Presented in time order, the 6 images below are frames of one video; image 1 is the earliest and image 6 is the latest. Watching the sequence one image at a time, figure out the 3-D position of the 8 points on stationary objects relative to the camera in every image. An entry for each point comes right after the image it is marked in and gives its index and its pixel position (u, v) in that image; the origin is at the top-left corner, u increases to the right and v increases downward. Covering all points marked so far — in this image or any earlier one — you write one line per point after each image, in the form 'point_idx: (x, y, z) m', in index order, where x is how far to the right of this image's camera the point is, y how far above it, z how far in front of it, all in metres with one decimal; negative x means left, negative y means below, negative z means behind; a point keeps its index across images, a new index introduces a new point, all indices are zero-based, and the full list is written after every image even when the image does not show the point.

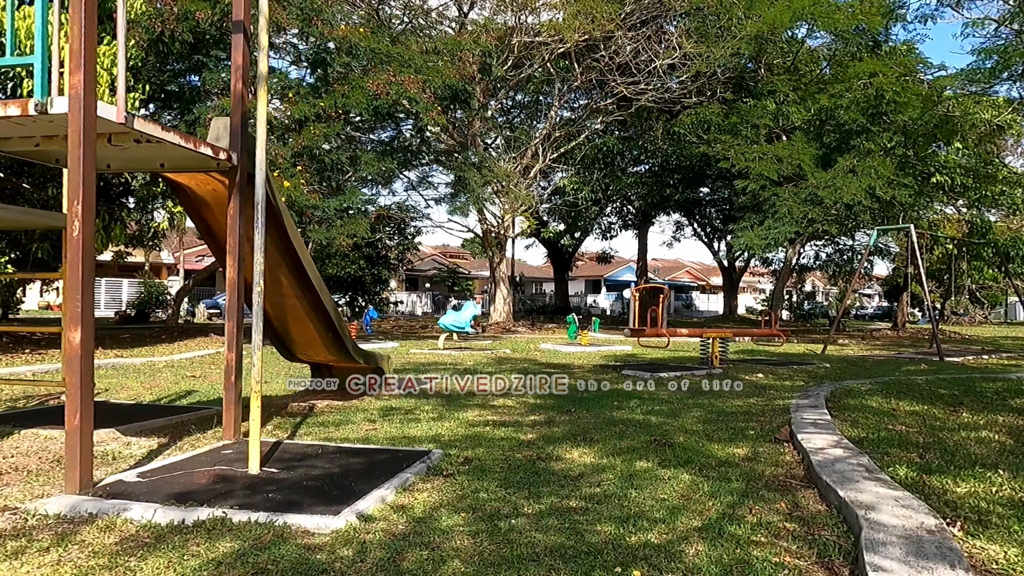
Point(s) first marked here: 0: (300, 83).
0: (-4.2, +4.0, +13.0) m
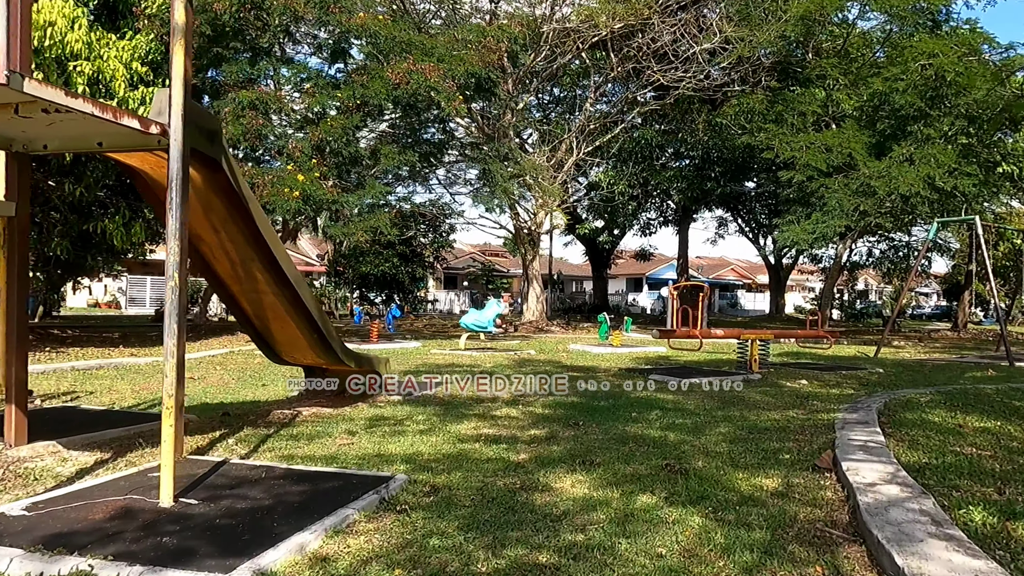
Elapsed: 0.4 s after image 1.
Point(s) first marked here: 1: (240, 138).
0: (-3.7, +4.1, +12.7) m
1: (-4.7, +2.6, +11.6) m
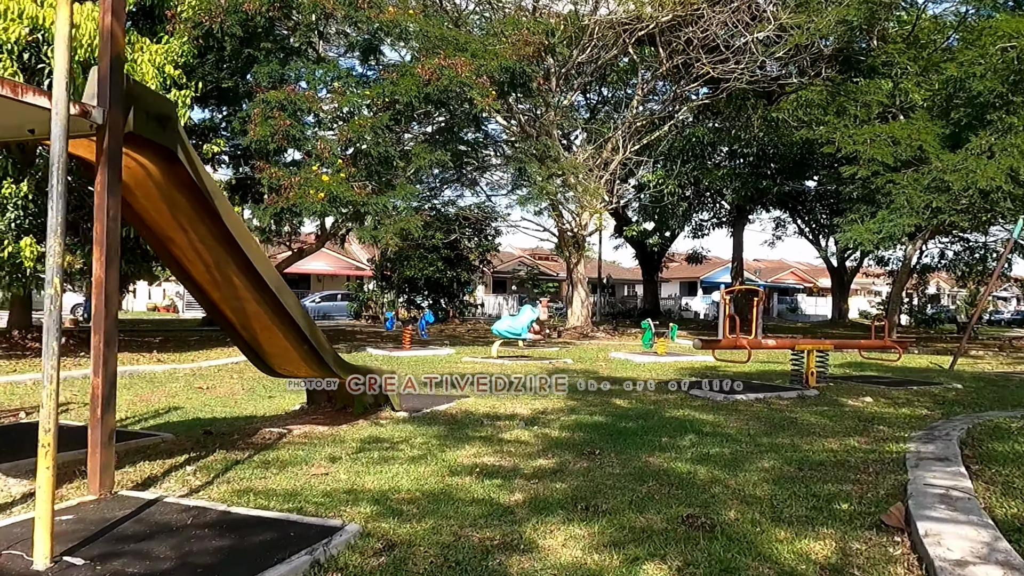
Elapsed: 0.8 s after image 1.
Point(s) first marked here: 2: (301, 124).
0: (-3.0, +4.0, +12.3) m
1: (-4.1, +2.5, +11.3) m
2: (-3.6, +2.9, +11.6) m
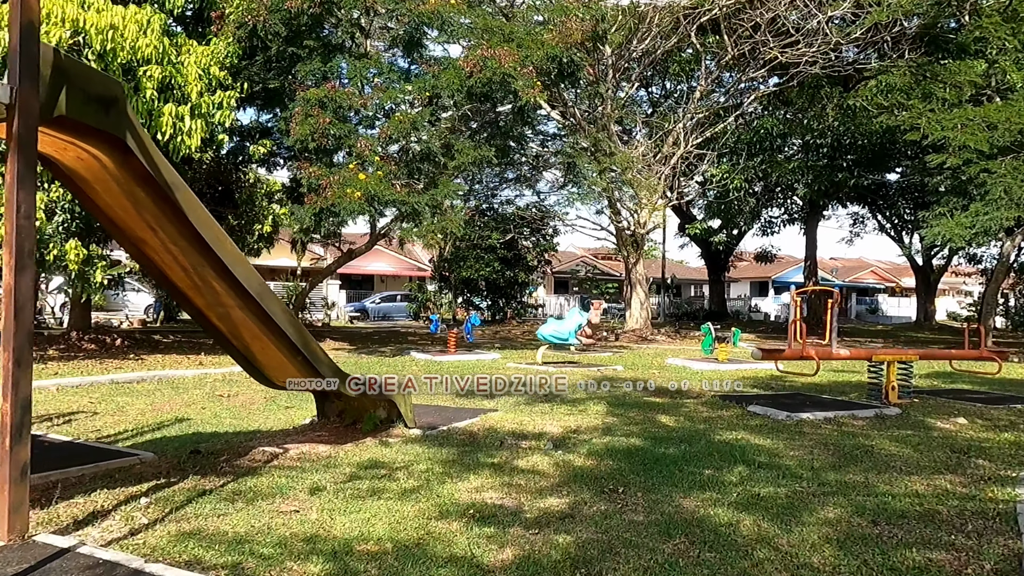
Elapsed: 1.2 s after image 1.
0: (-2.1, +3.9, +11.9) m
1: (-3.4, +2.5, +11.0) m
2: (-2.9, +2.8, +11.3) m
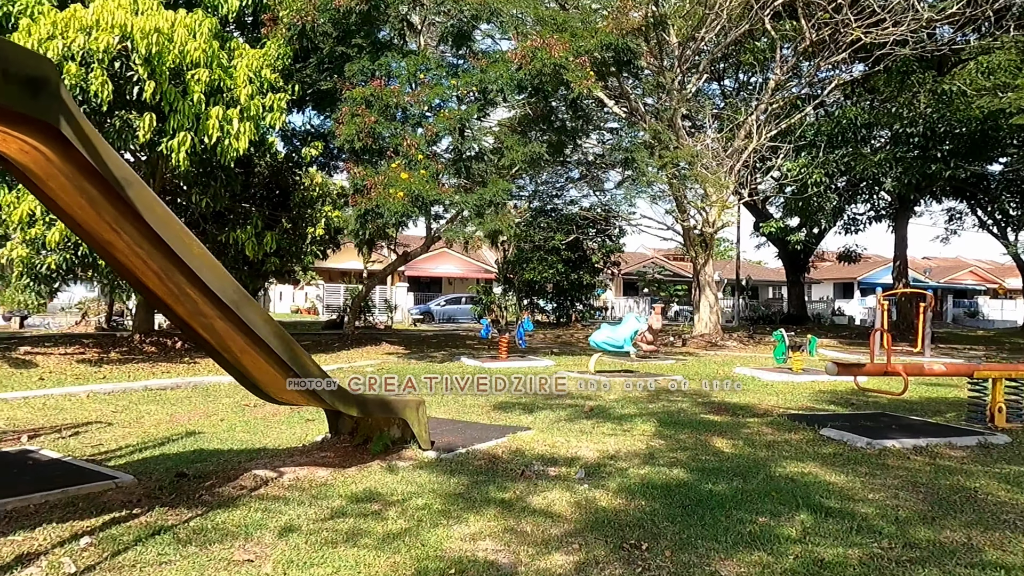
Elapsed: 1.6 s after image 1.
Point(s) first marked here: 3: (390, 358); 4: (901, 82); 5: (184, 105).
0: (-1.2, +3.9, +11.5) m
1: (-2.6, +2.4, +10.8) m
2: (-2.0, +2.8, +11.0) m
3: (-2.4, -1.4, +12.9) m
4: (+10.1, +5.4, +17.3) m
5: (-4.9, +2.7, +10.0) m
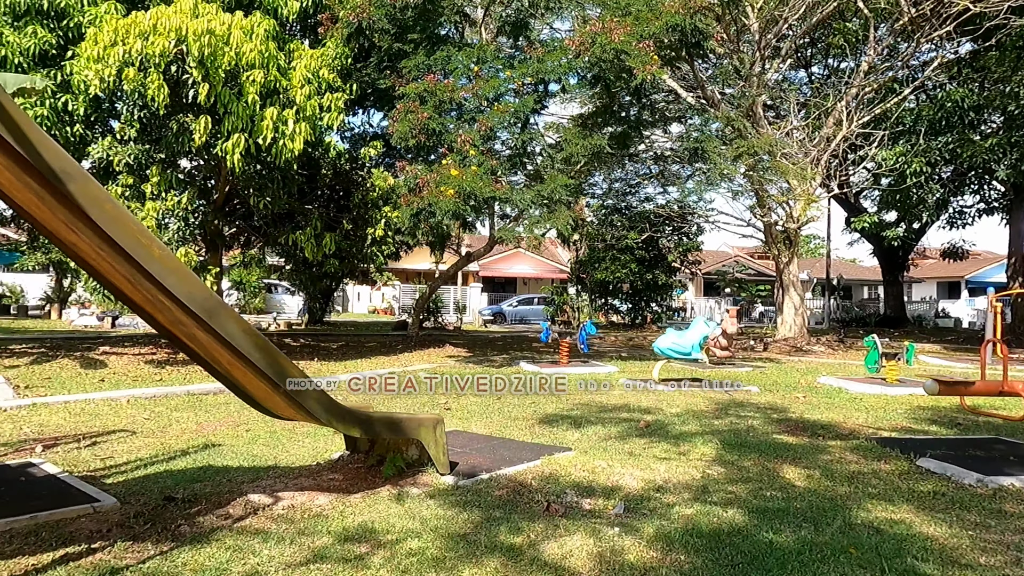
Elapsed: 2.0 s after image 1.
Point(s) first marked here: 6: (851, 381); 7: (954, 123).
0: (-0.2, +3.9, +11.1) m
1: (-1.6, +2.4, +10.5) m
2: (-1.1, +2.7, +10.6) m
3: (-1.2, -1.4, +12.5) m
4: (+11.7, +5.4, +15.4) m
5: (-4.1, +2.7, +9.9) m
6: (+5.0, -1.4, +9.8) m
7: (+11.0, +4.1, +16.5) m
